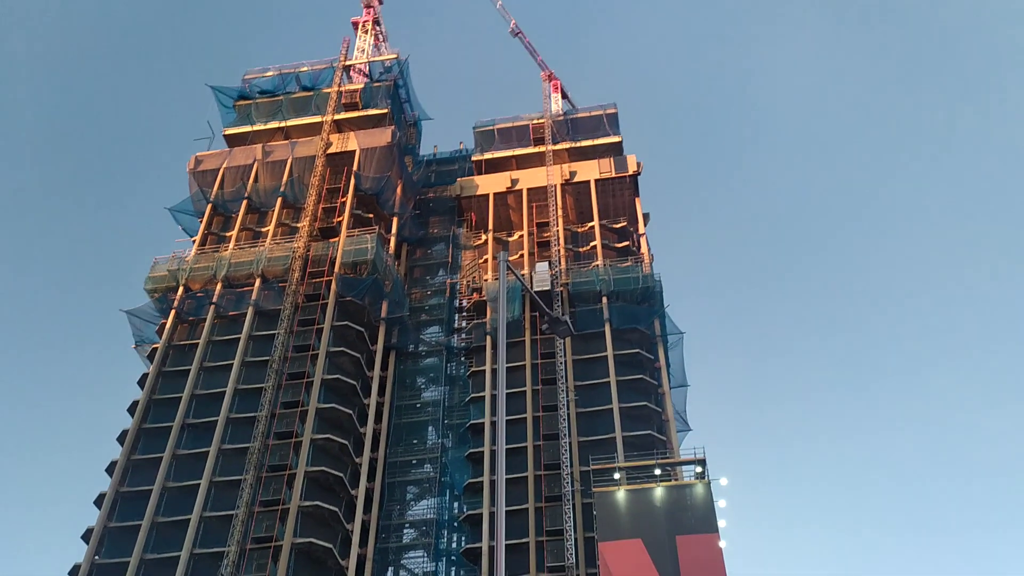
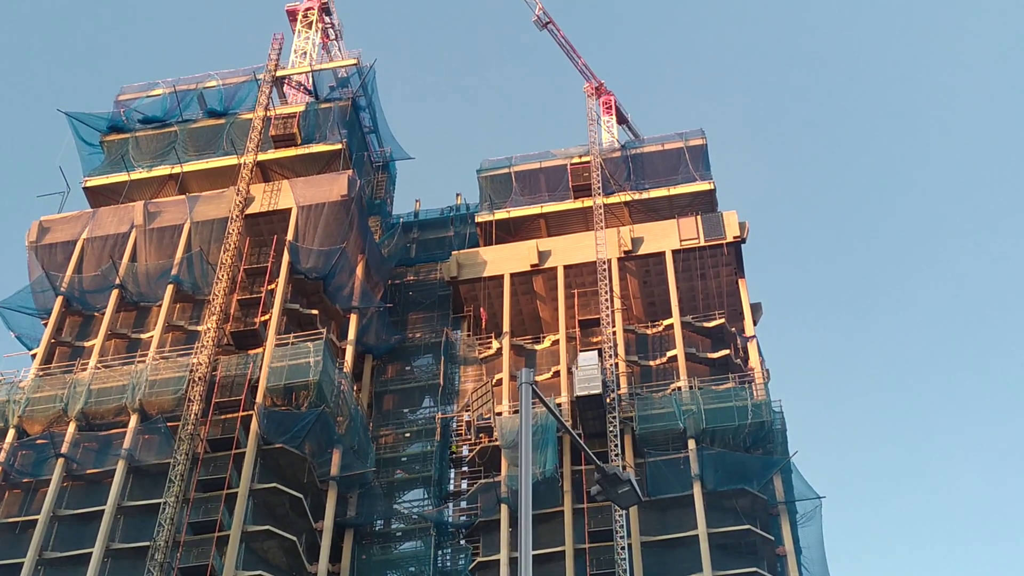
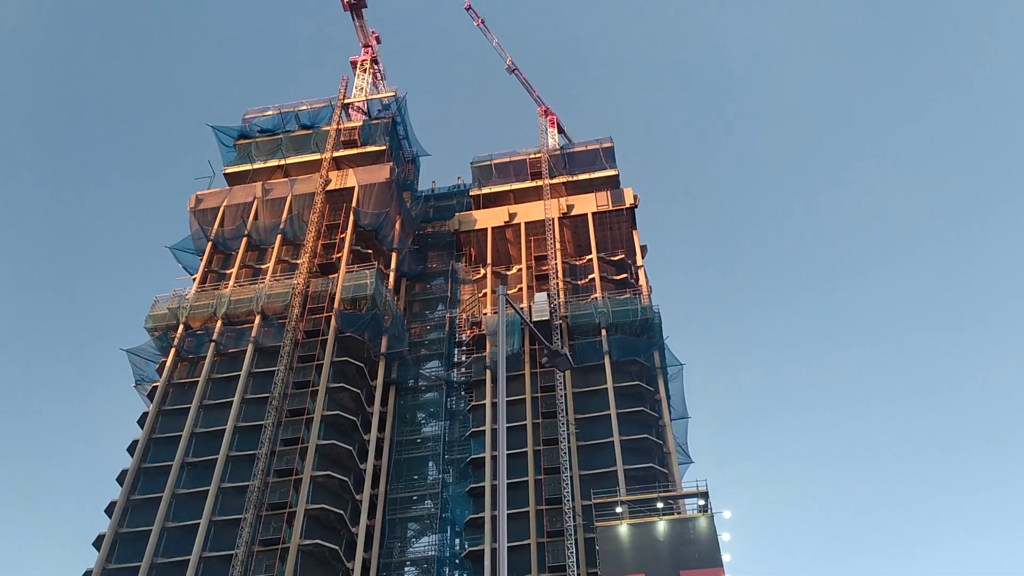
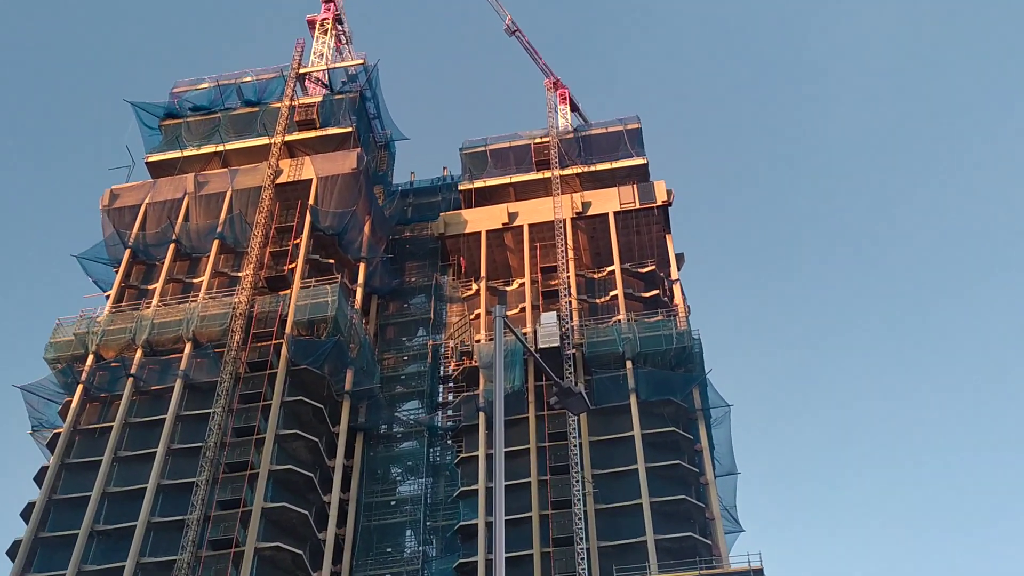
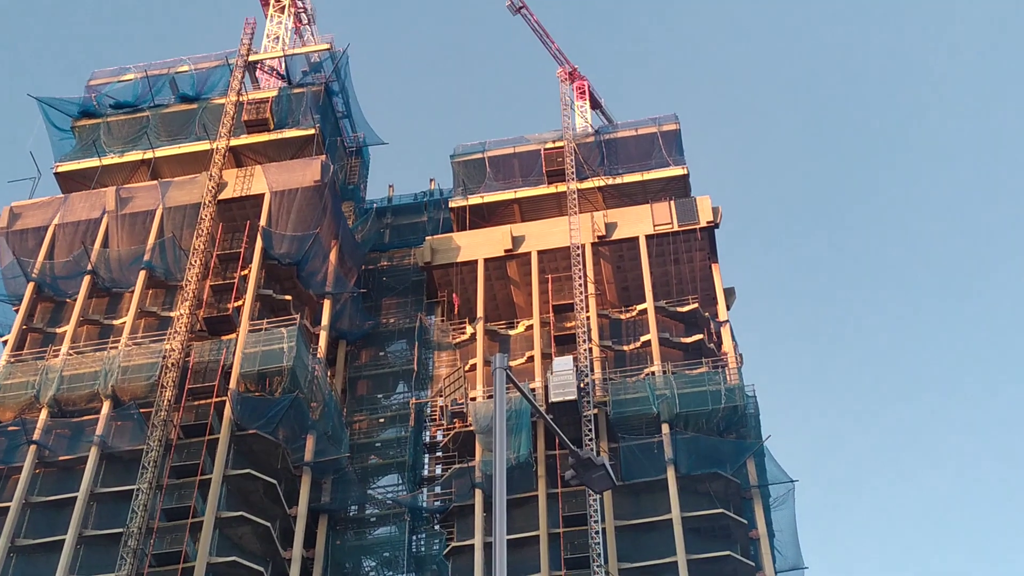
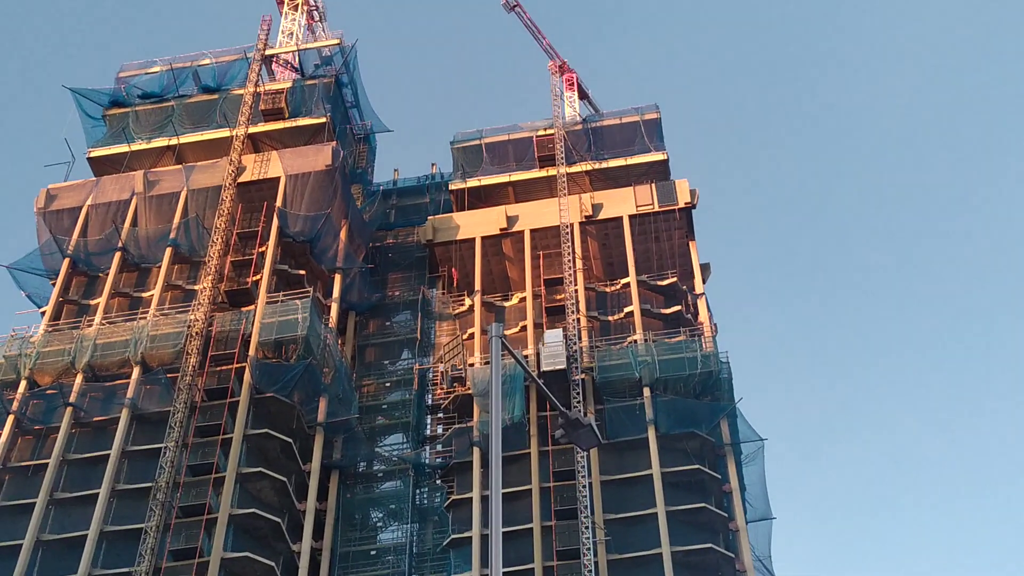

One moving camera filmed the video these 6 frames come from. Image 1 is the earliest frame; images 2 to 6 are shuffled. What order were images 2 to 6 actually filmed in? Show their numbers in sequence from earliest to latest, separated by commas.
3, 4, 6, 5, 2
